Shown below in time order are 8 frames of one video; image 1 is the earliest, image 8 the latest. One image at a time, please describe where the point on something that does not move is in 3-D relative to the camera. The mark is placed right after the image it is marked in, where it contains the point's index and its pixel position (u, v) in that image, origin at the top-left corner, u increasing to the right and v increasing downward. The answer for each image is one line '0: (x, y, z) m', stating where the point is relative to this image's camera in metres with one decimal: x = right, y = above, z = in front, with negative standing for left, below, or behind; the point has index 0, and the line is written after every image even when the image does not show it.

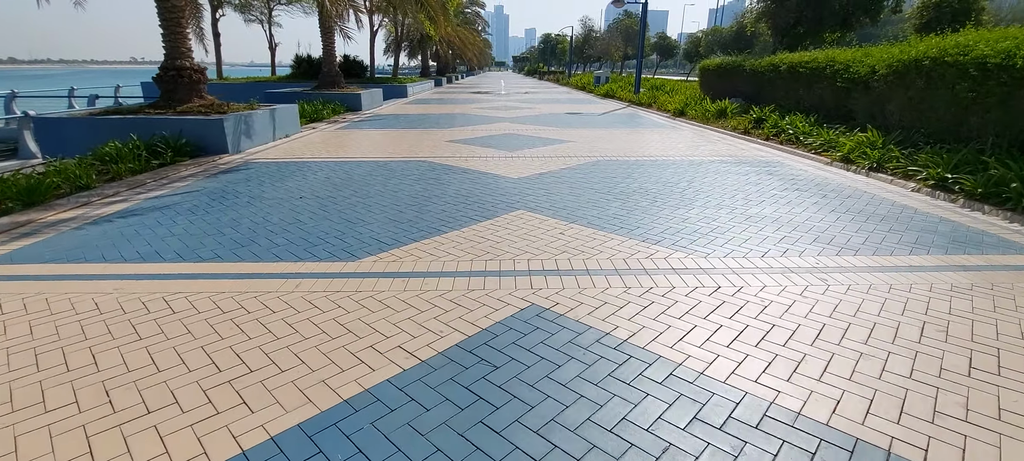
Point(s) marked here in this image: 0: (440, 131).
0: (-1.3, +1.7, +13.6) m
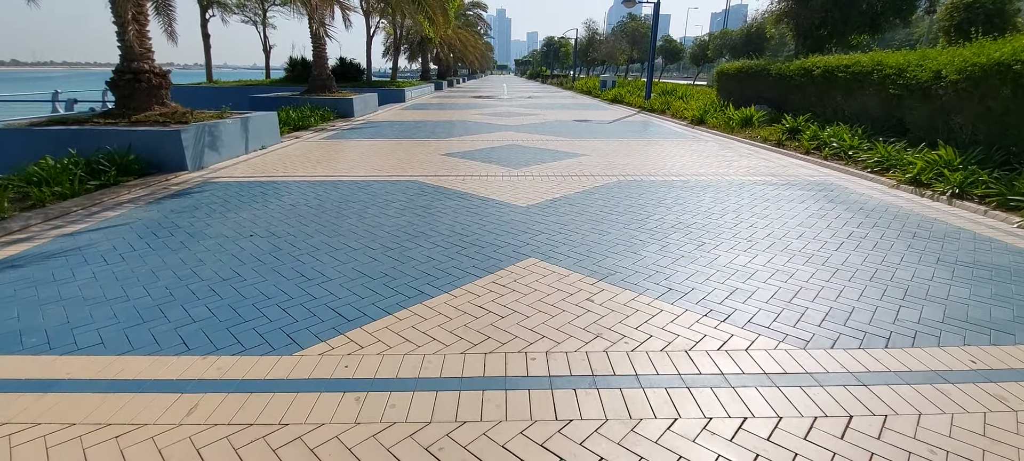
0: (-1.2, +1.4, +12.2) m
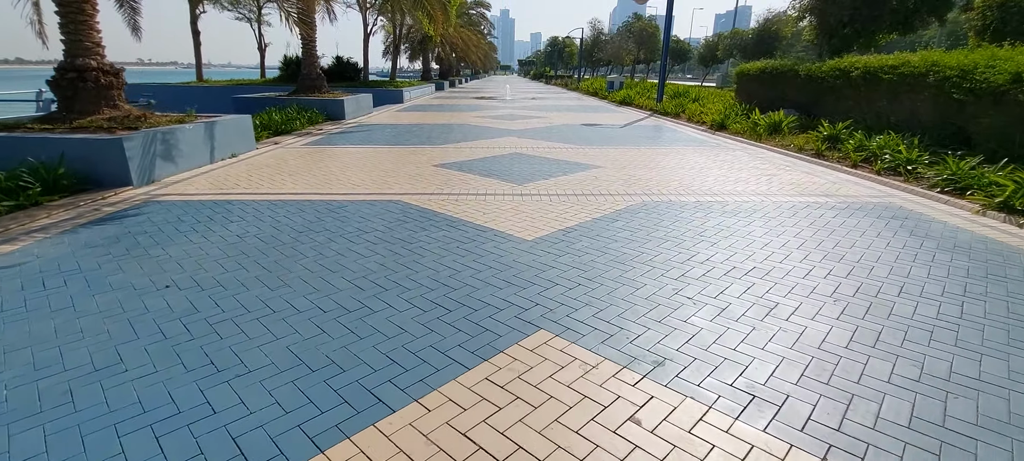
0: (-1.2, +1.1, +10.9) m
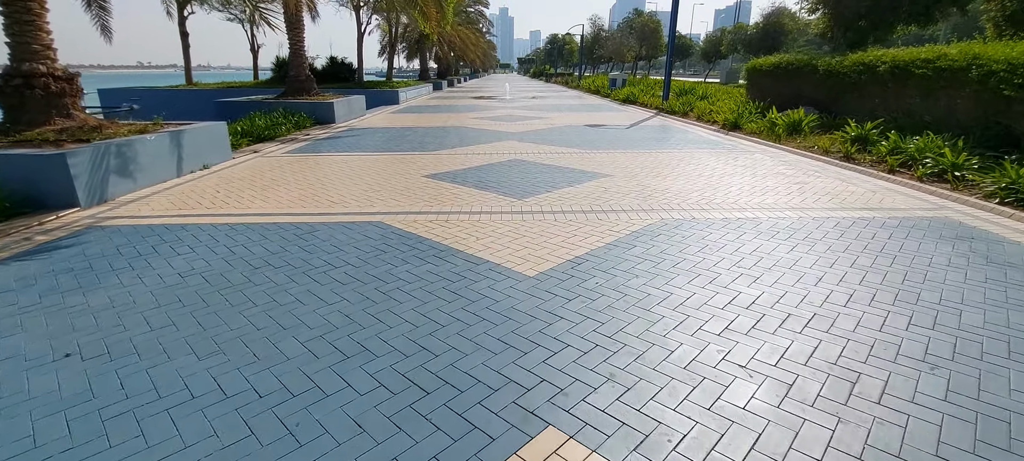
0: (-1.2, +1.0, +10.0) m
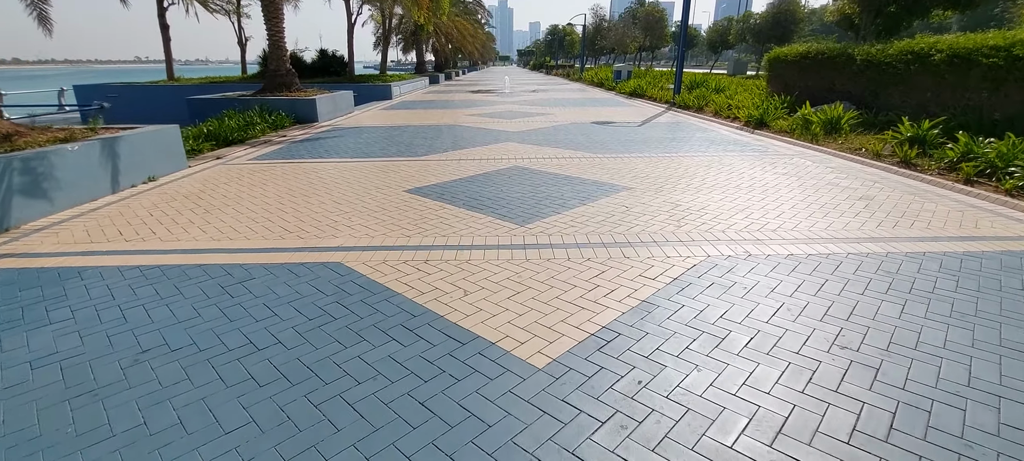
0: (-1.2, +0.8, +8.7) m
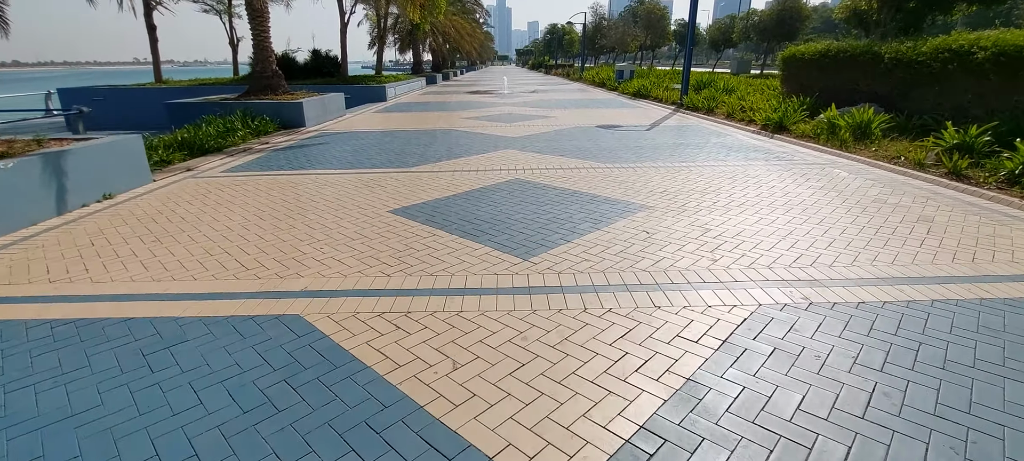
0: (-1.2, +0.6, +7.9) m
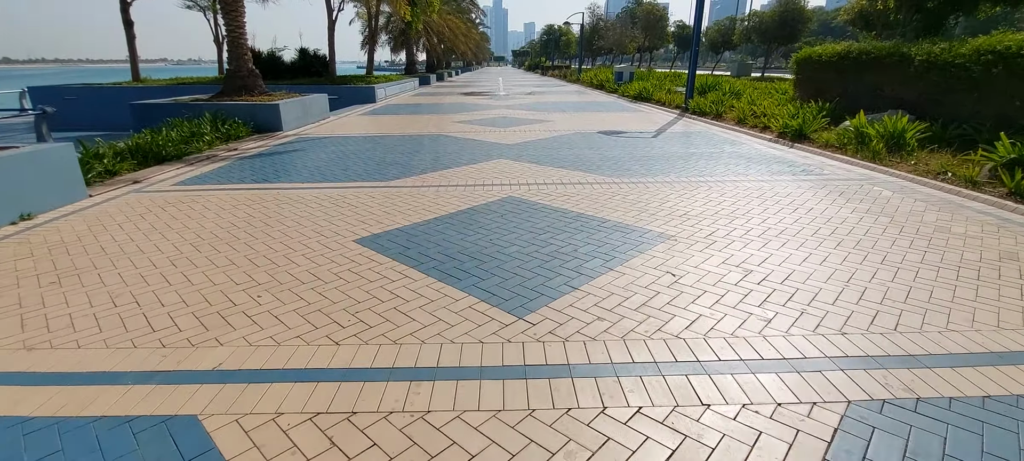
0: (-1.2, +0.4, +6.9) m
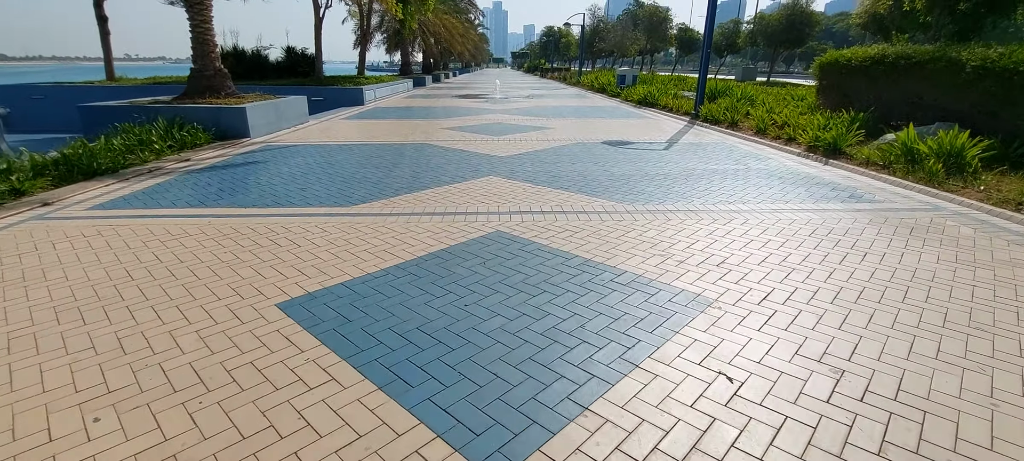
0: (-1.3, +0.1, +5.6) m
